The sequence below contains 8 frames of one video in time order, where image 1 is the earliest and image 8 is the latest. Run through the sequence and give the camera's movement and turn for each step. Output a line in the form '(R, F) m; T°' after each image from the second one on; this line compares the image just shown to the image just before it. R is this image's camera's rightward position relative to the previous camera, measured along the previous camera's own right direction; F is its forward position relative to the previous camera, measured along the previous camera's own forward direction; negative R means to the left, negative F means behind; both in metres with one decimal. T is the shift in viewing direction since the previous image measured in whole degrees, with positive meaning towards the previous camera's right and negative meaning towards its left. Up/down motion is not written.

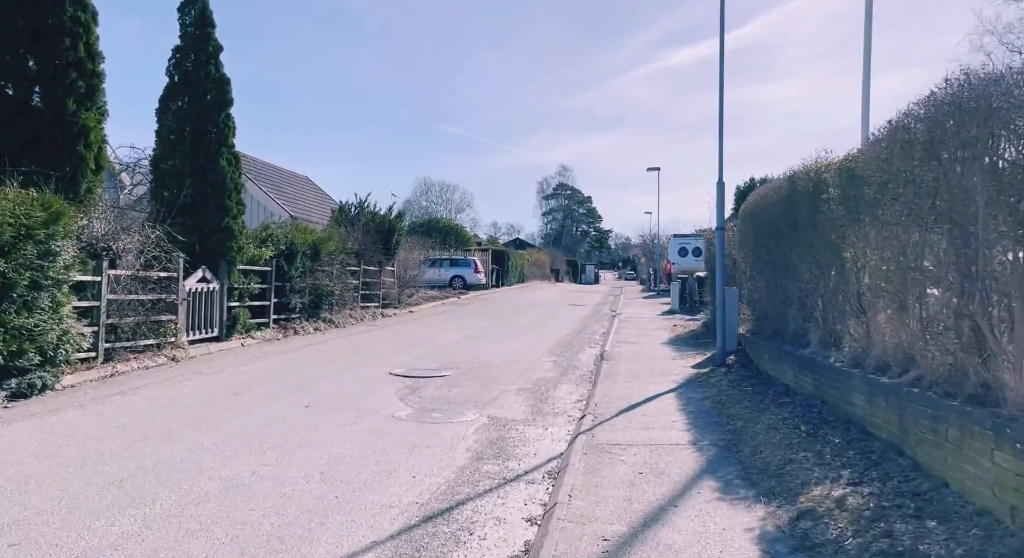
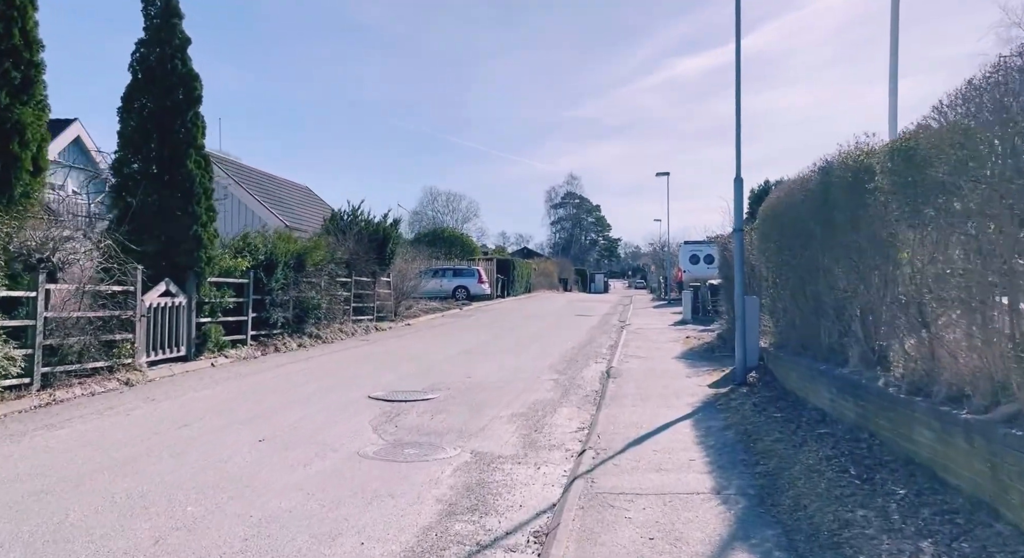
(+0.2, +1.3) m; -1°
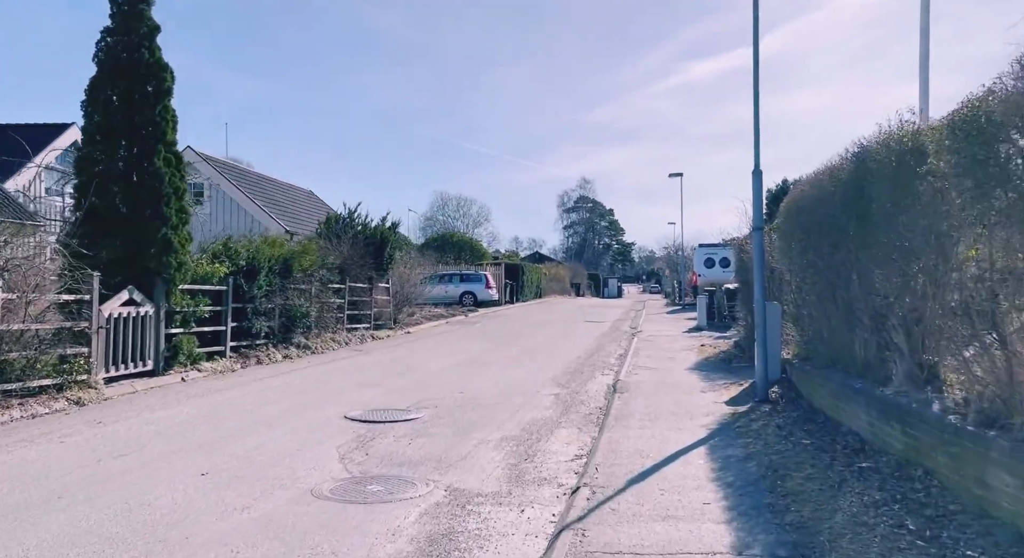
(+0.3, +1.1) m; -1°
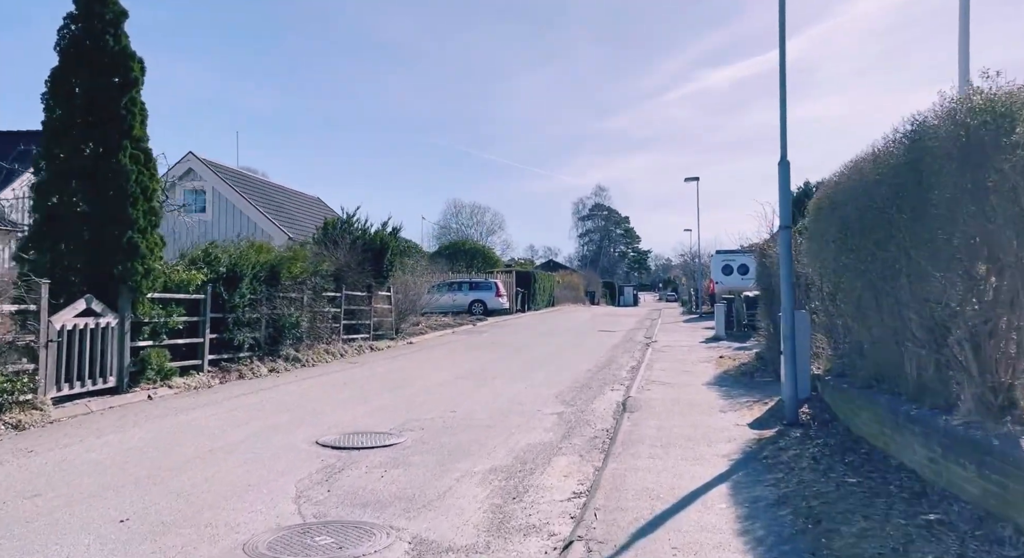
(+0.3, +1.1) m; -1°
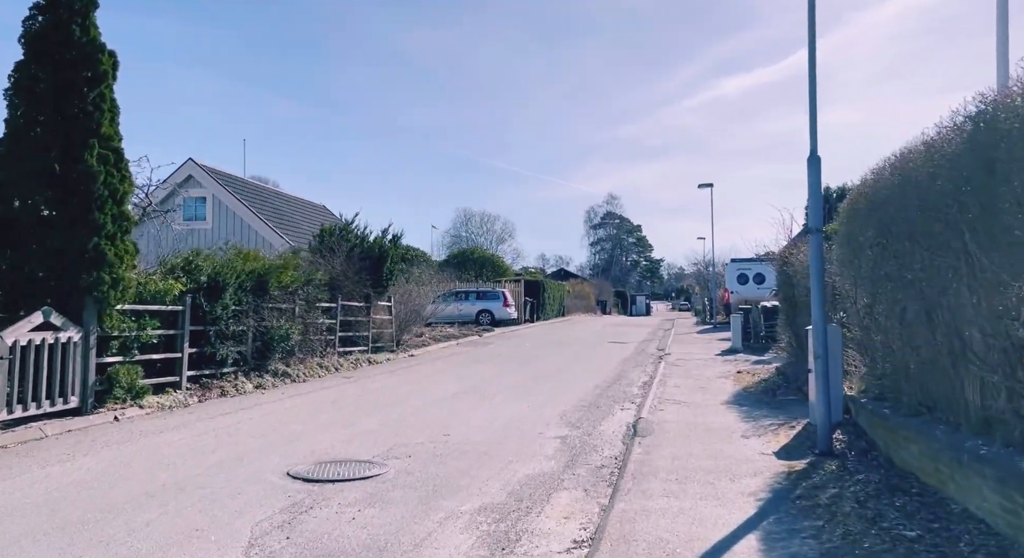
(+0.2, +0.9) m; -1°
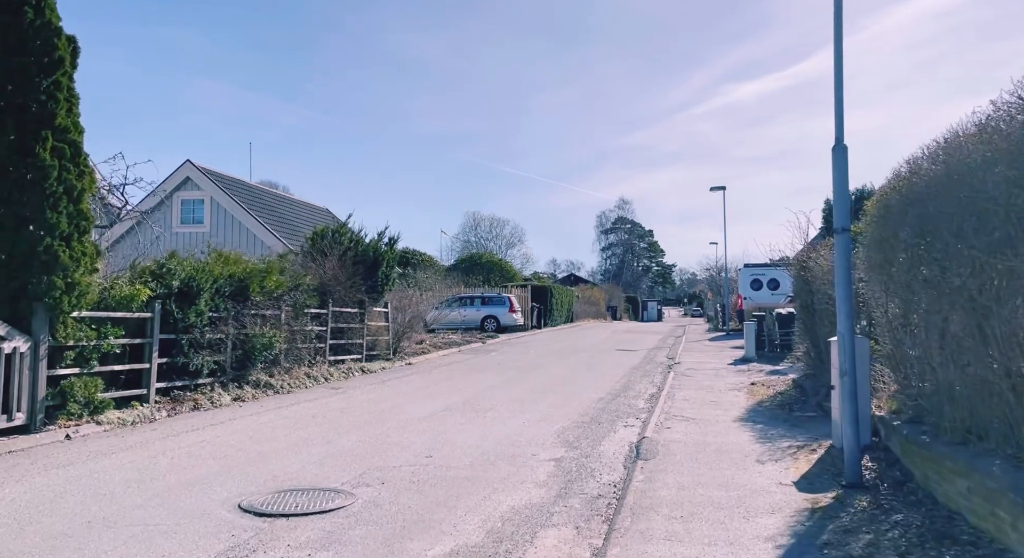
(+0.3, +0.9) m; -1°
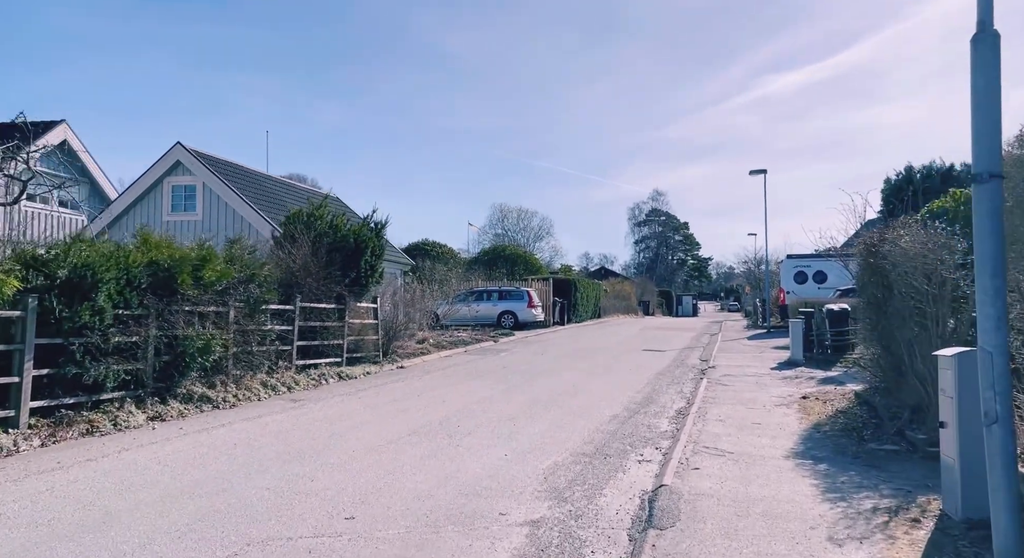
(+0.6, +2.7) m; -3°
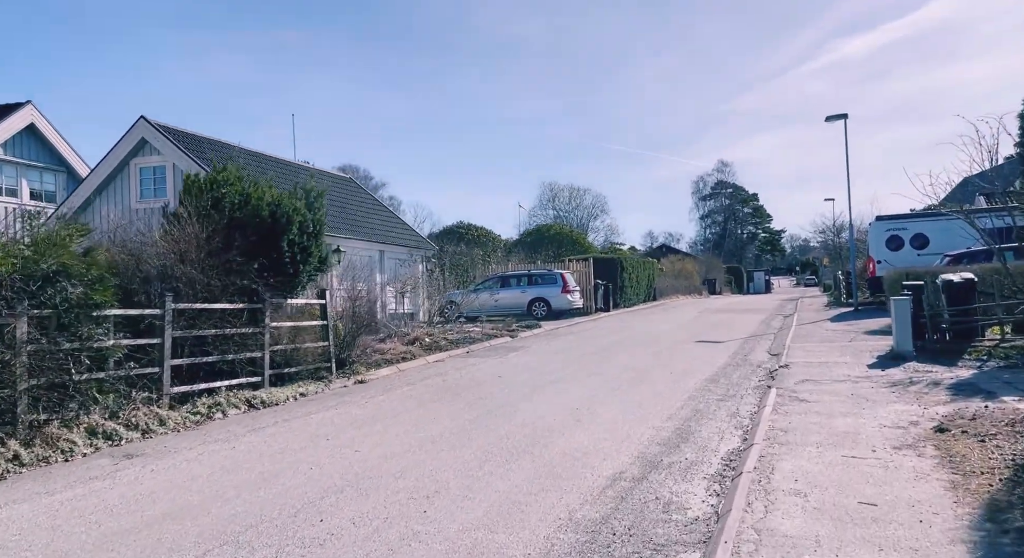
(+1.3, +4.7) m; -5°
